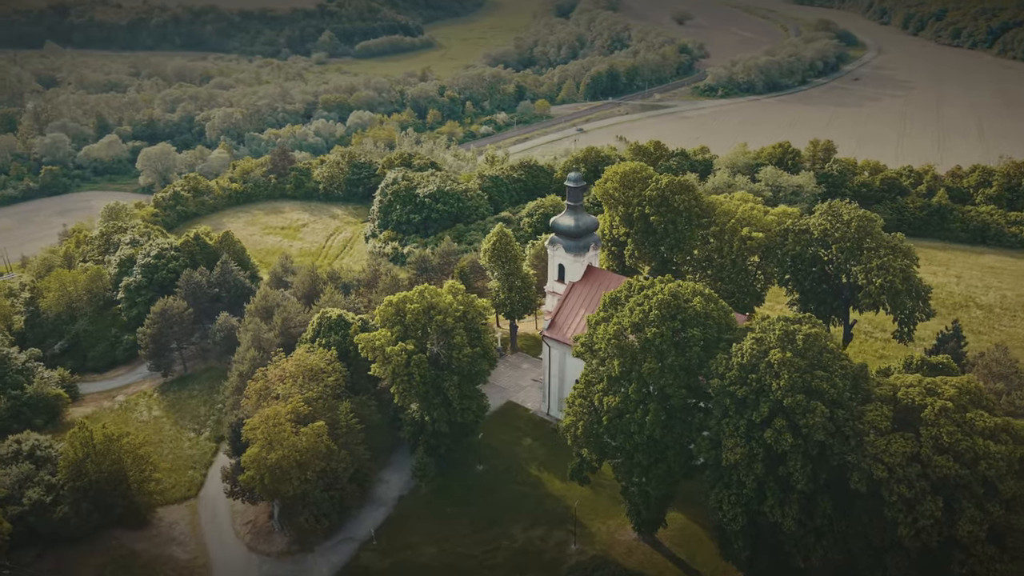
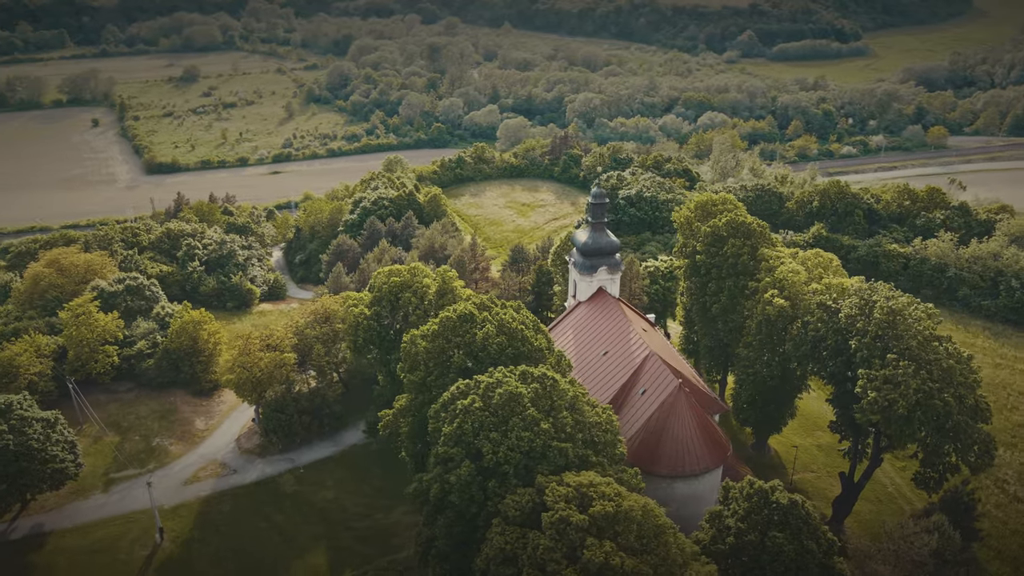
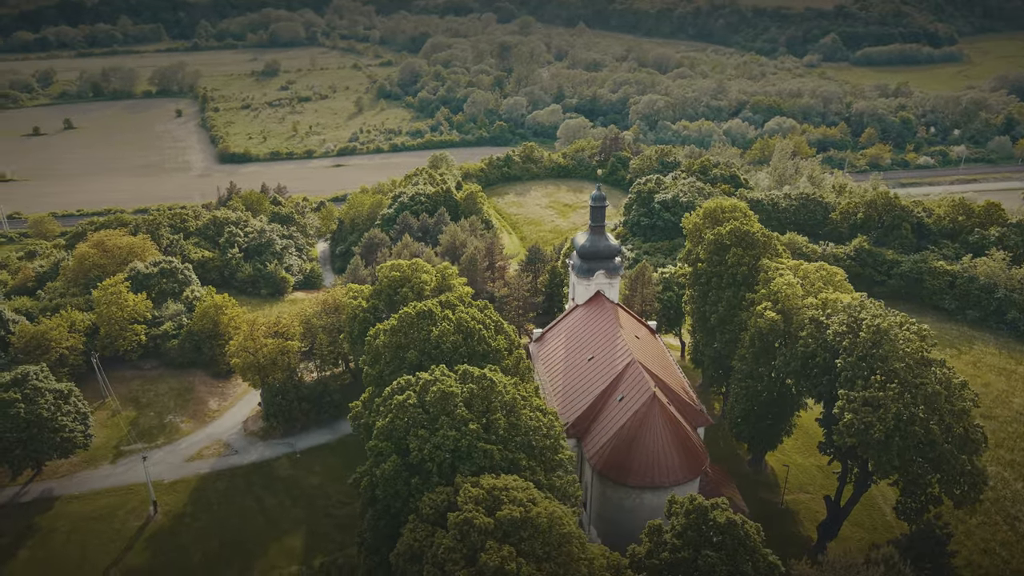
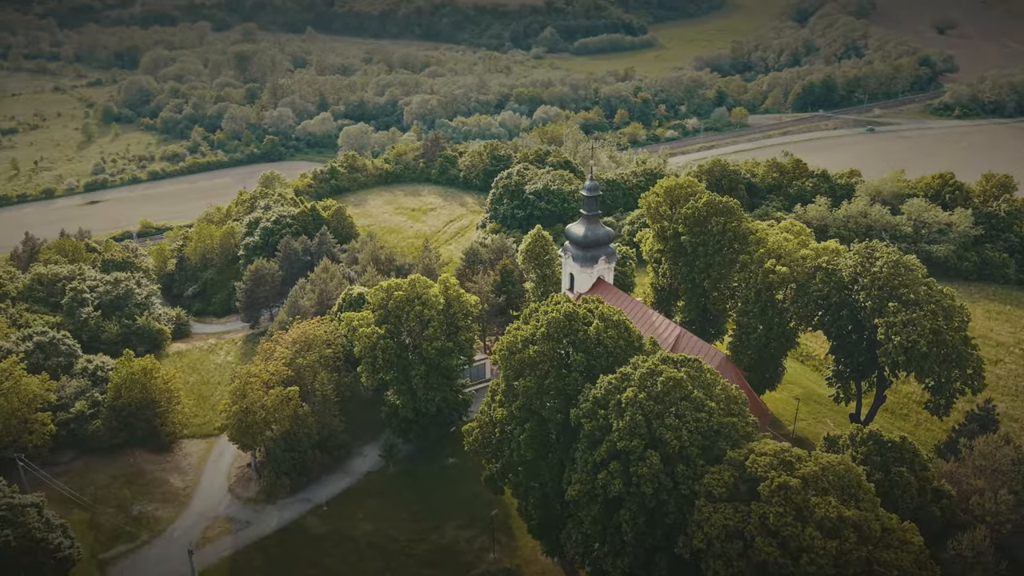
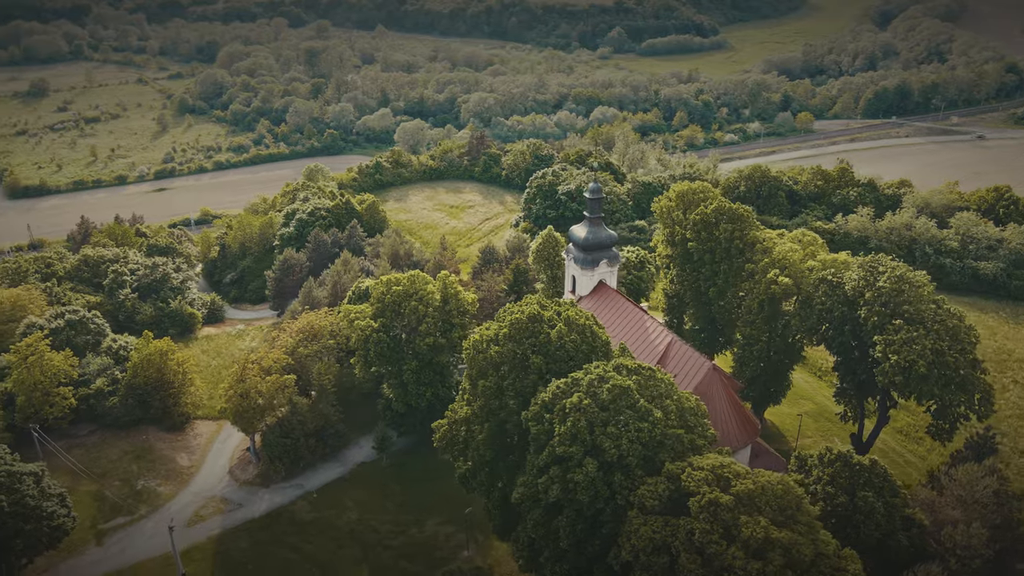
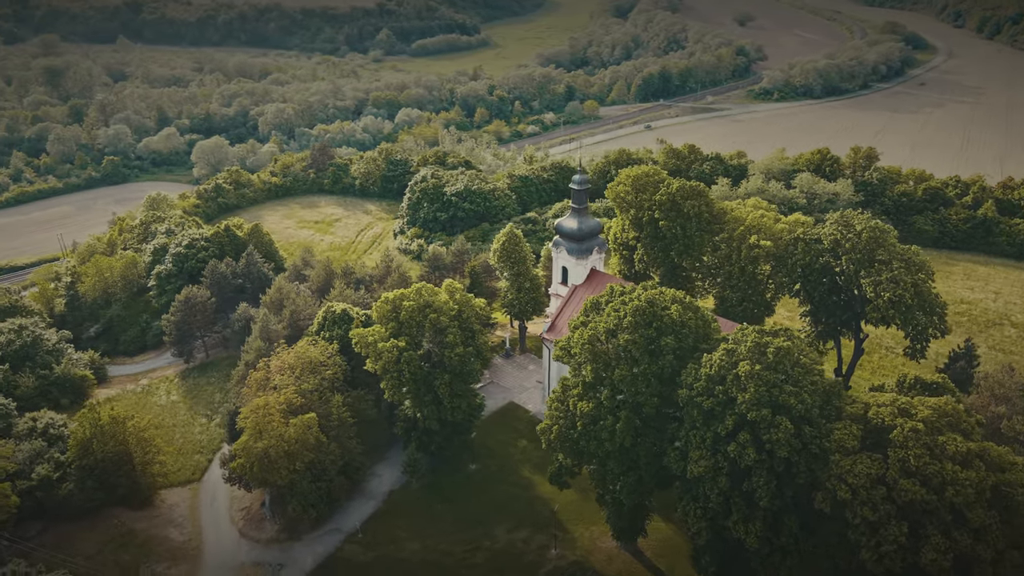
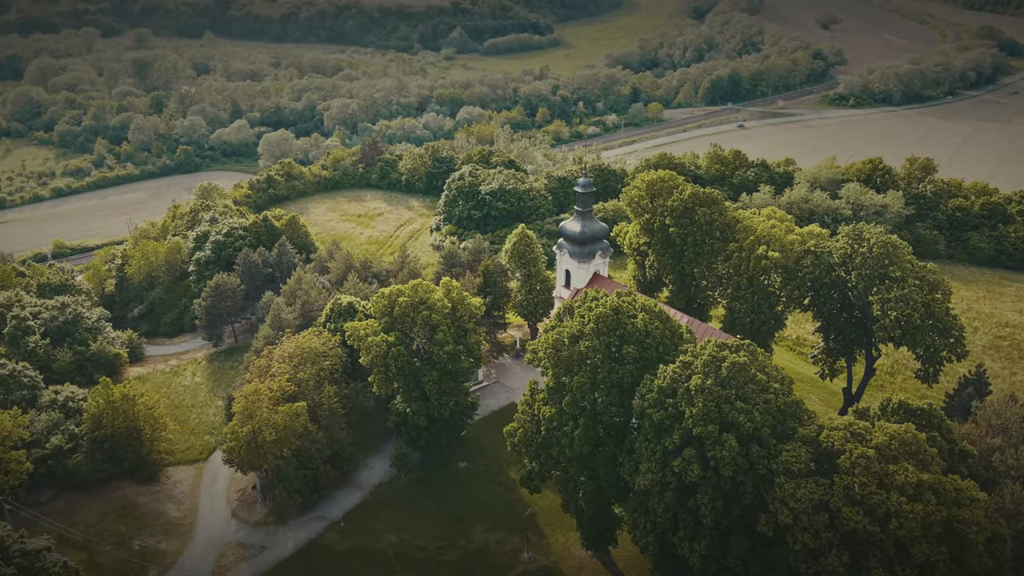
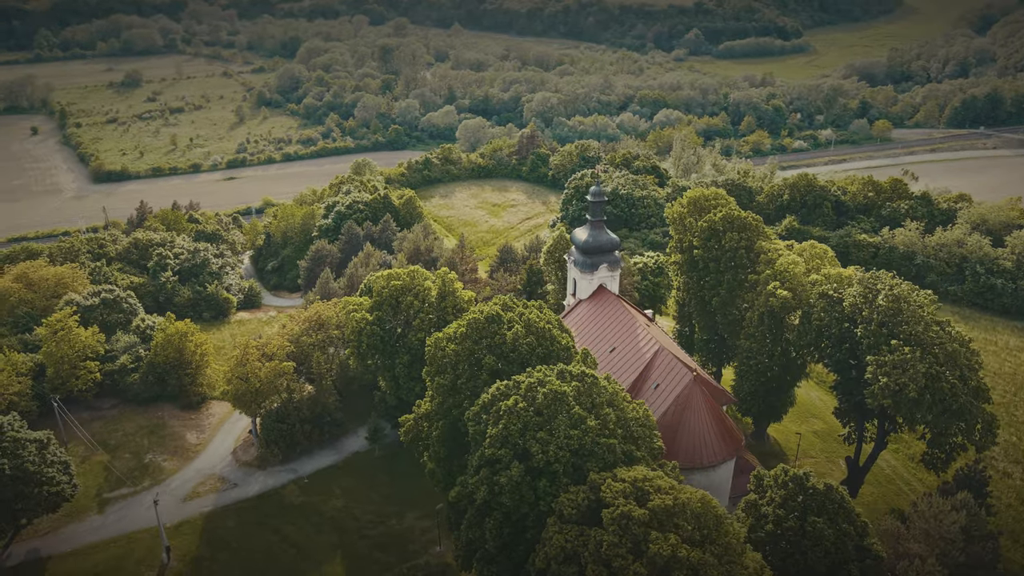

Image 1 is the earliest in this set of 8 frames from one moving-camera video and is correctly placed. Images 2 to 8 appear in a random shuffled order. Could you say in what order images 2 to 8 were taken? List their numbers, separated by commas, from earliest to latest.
6, 7, 4, 5, 8, 2, 3
